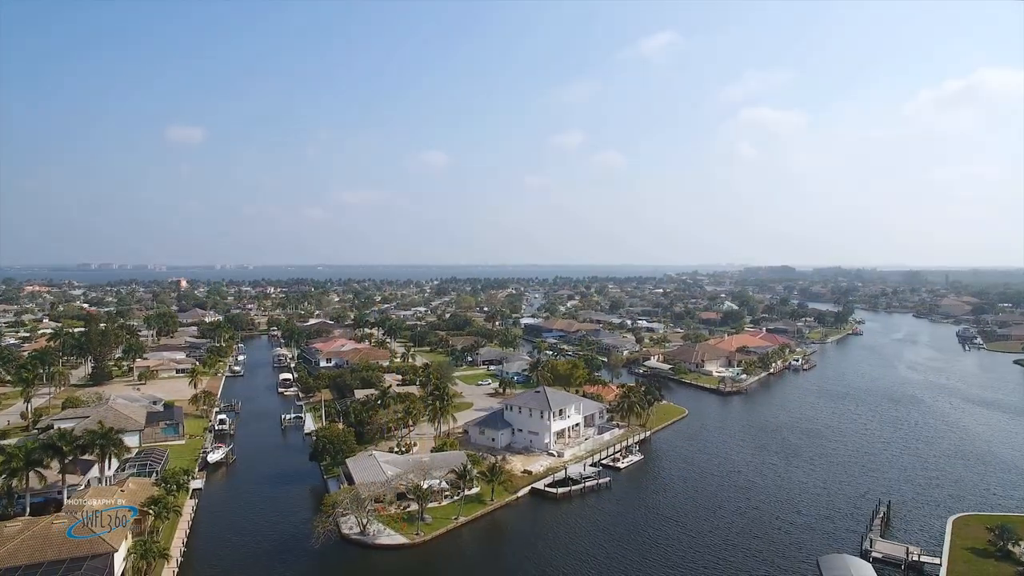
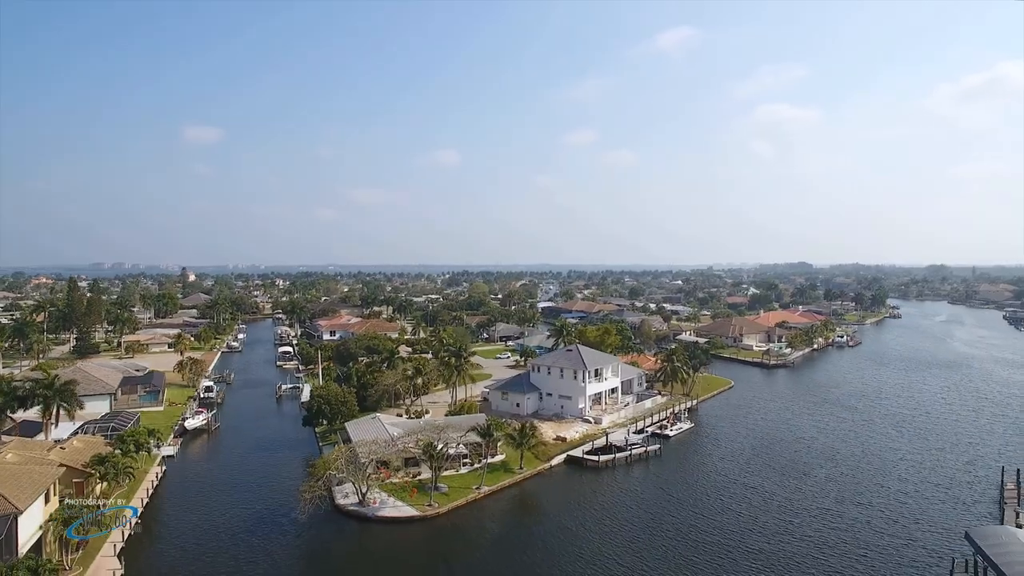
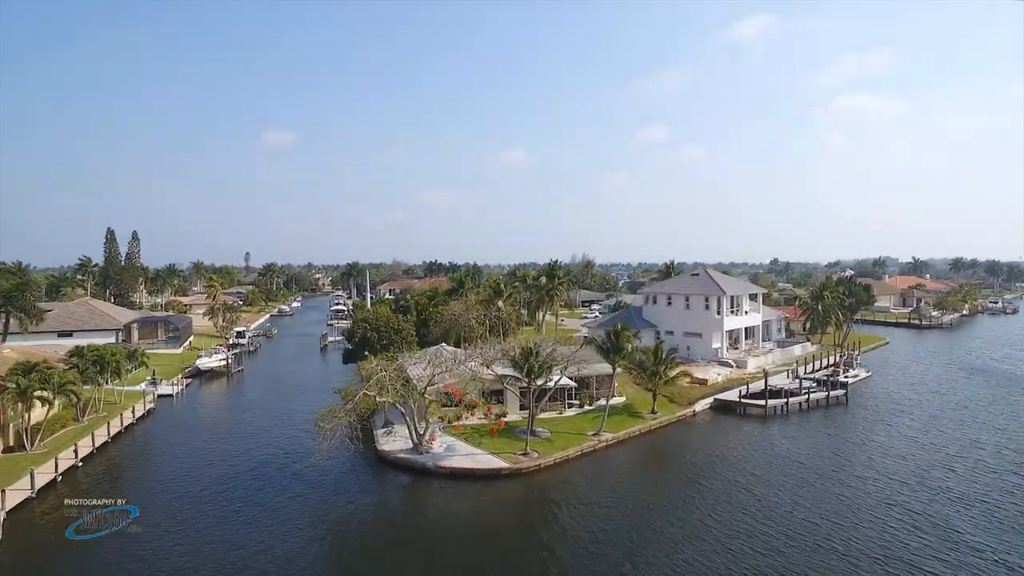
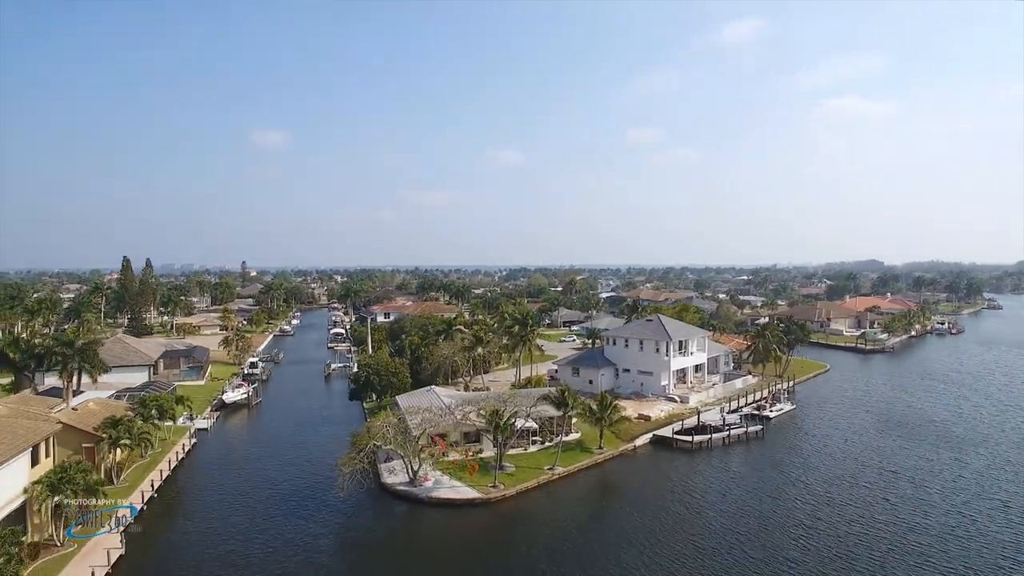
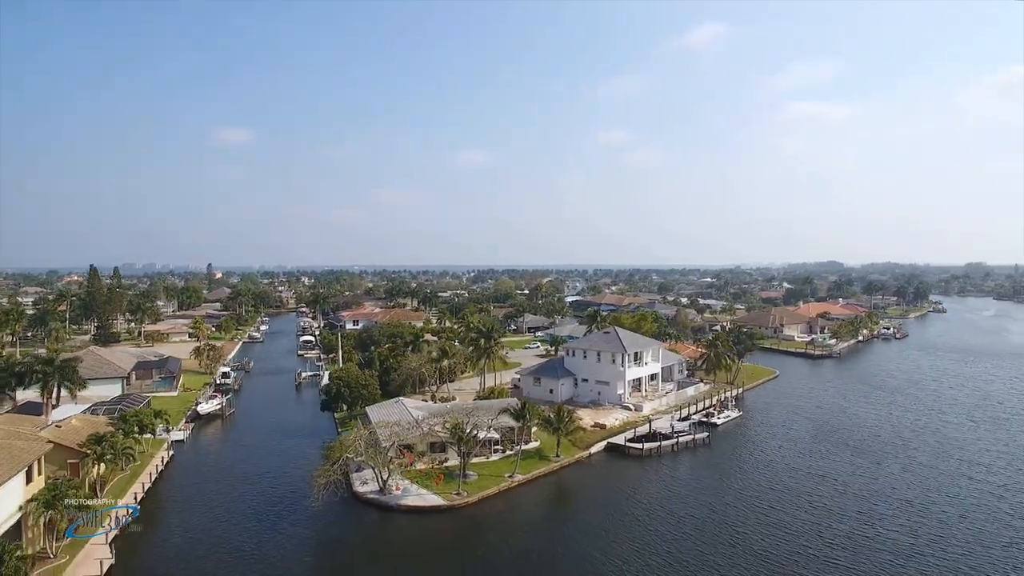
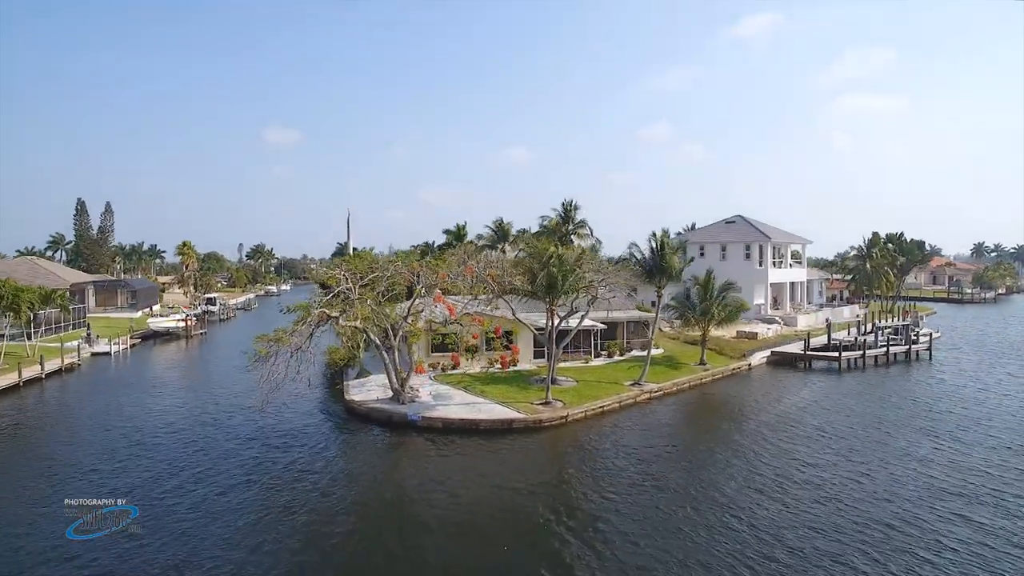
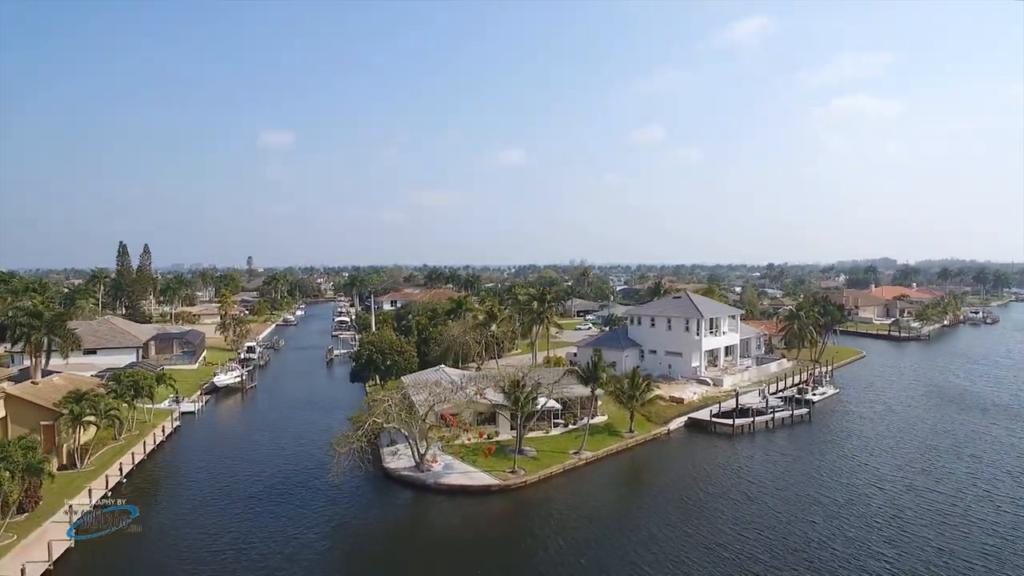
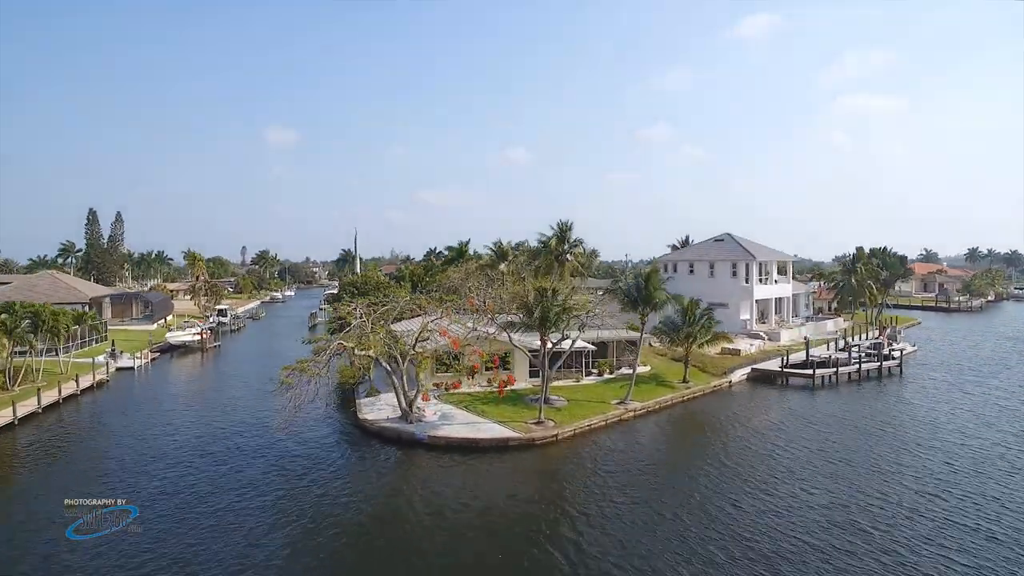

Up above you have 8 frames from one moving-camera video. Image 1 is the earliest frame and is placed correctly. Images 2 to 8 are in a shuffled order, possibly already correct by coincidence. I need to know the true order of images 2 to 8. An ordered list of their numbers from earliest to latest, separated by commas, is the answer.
2, 5, 4, 7, 3, 8, 6
